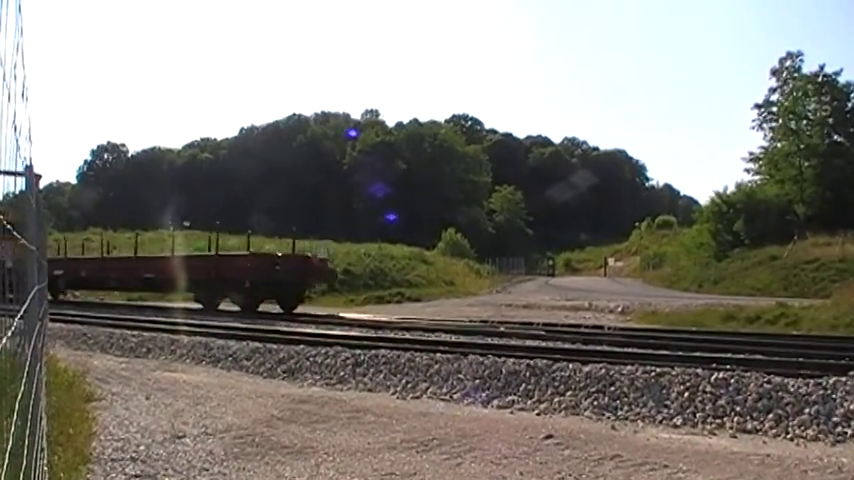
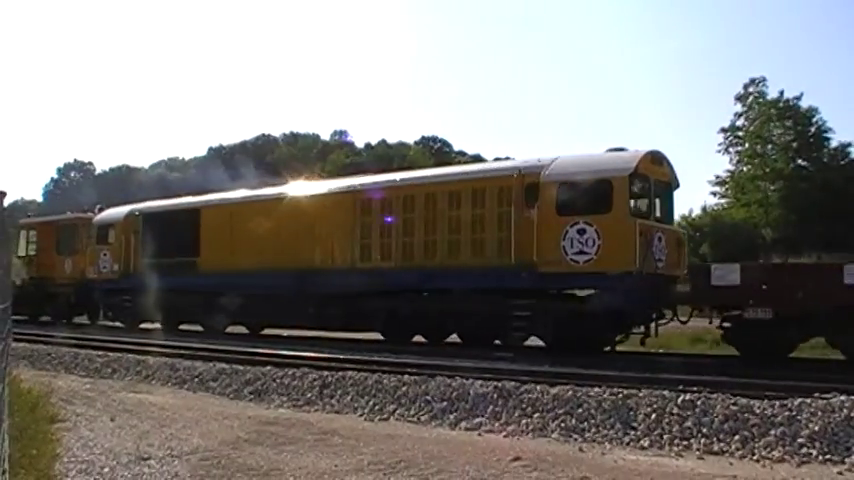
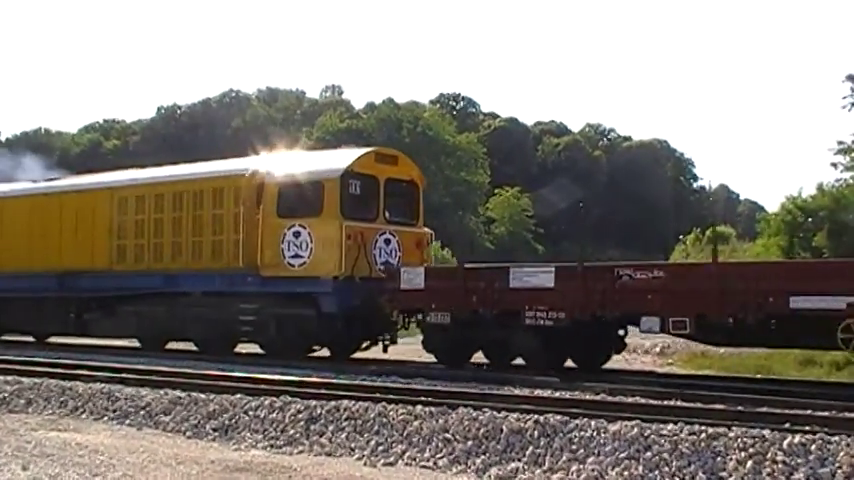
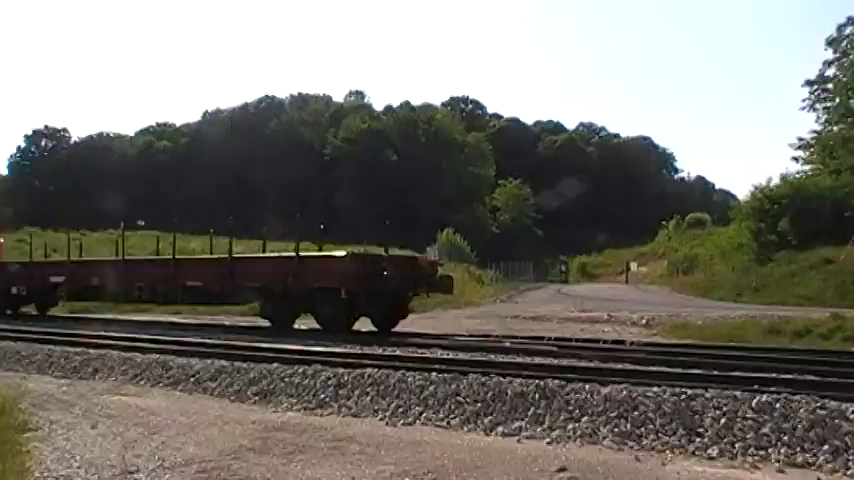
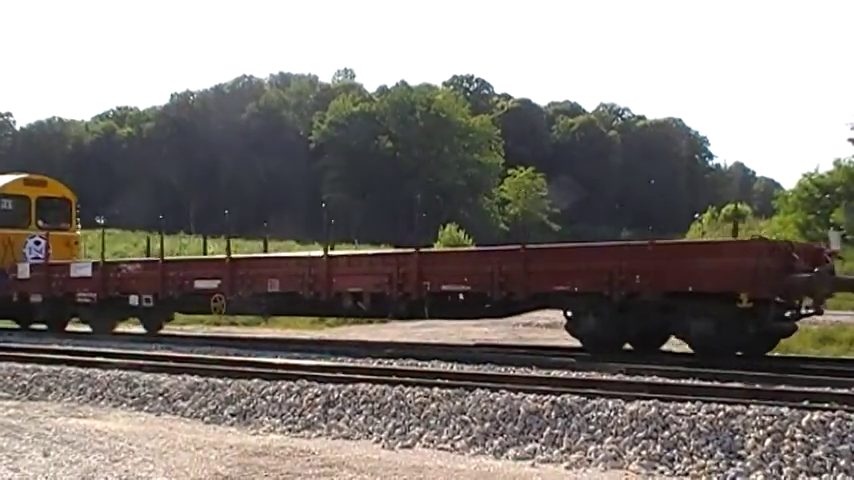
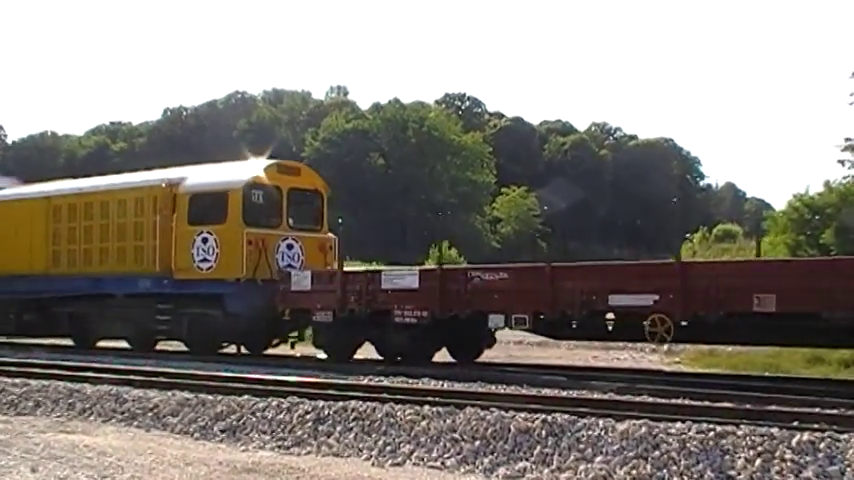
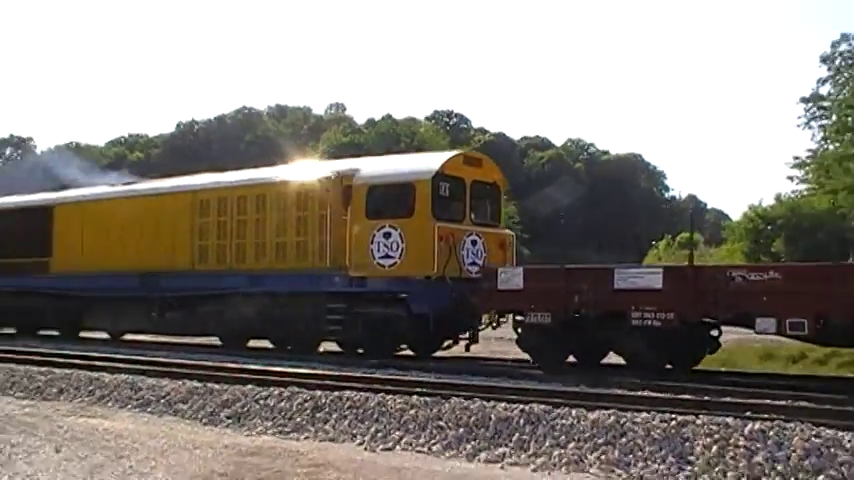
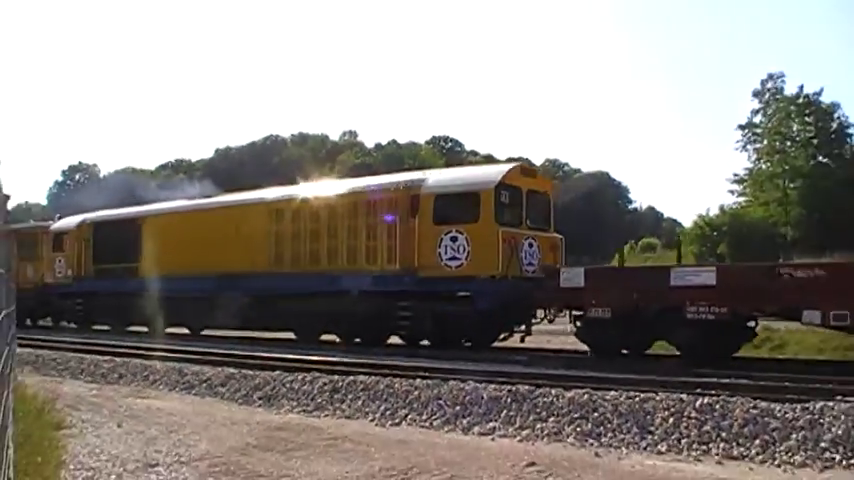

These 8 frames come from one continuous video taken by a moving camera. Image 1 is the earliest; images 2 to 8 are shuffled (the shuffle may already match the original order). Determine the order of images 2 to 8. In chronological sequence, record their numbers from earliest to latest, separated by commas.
4, 5, 6, 3, 7, 8, 2
